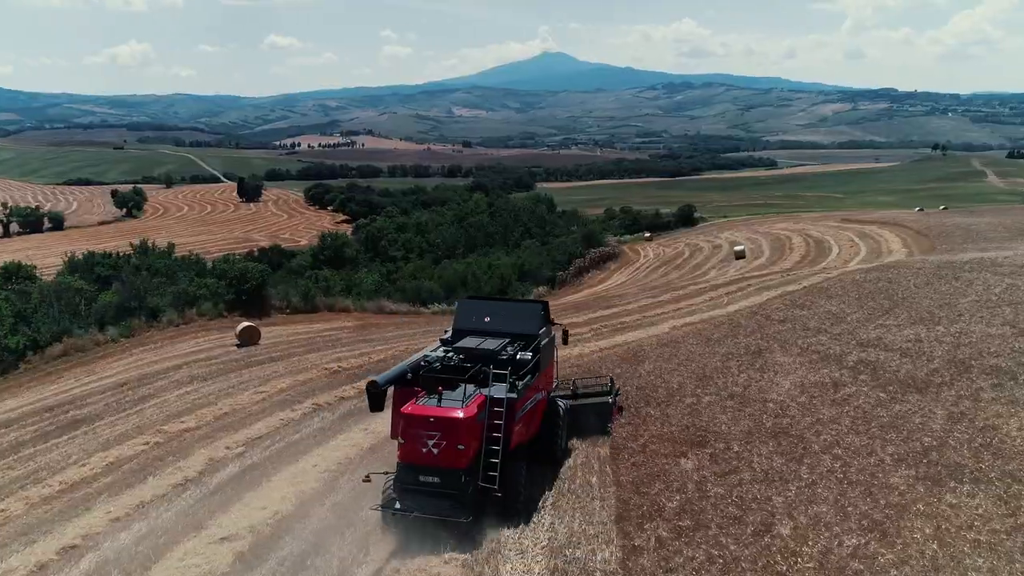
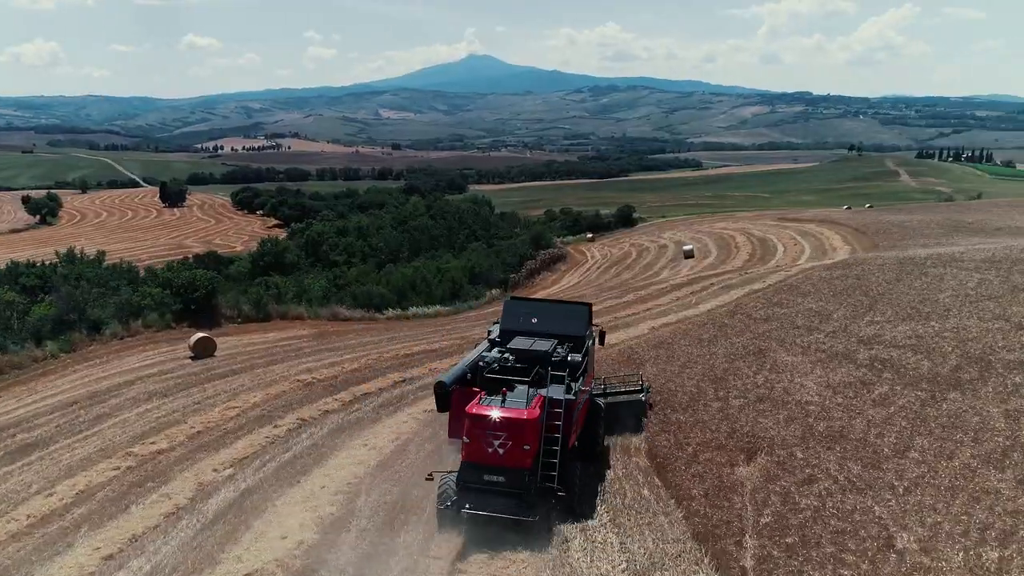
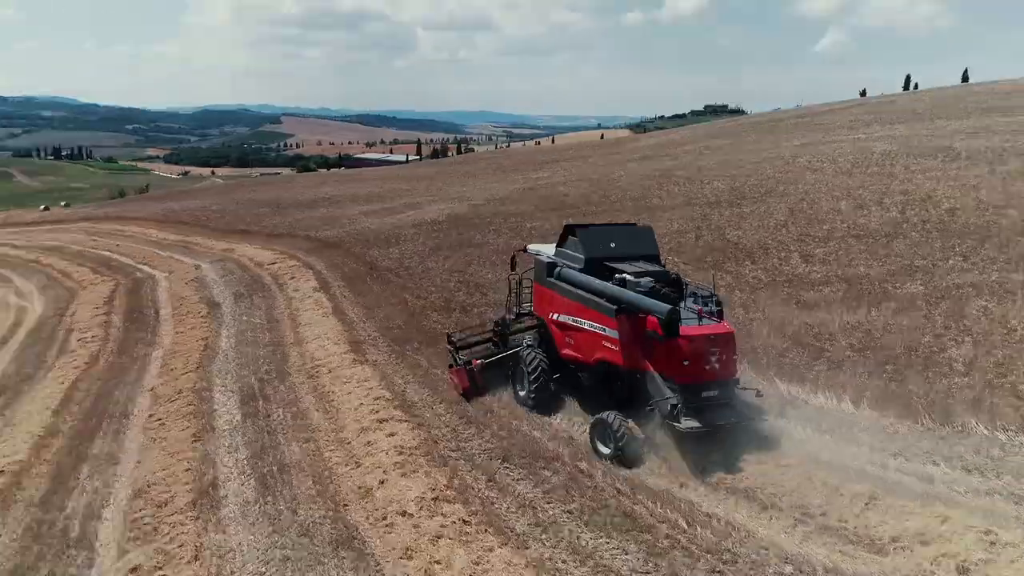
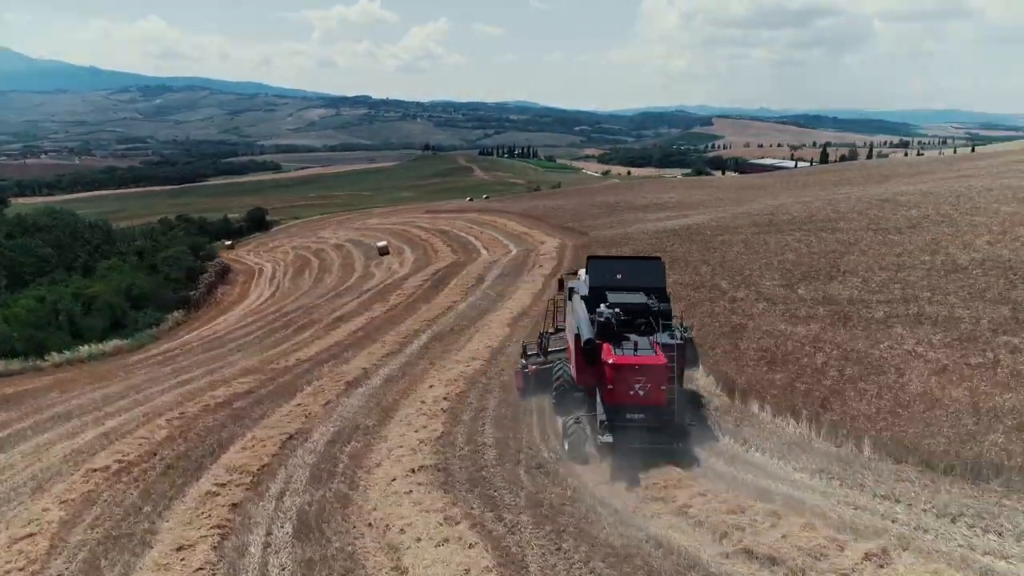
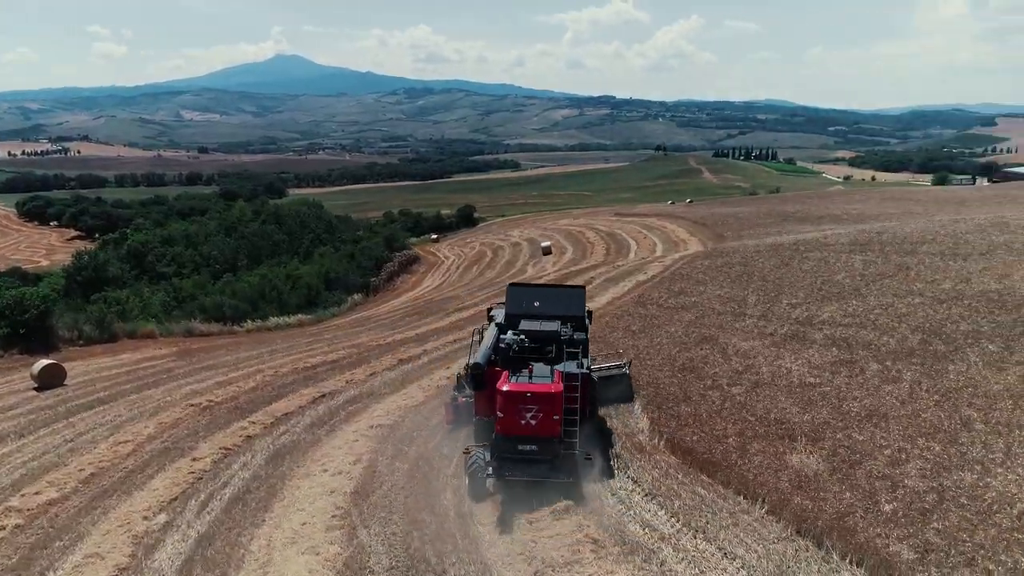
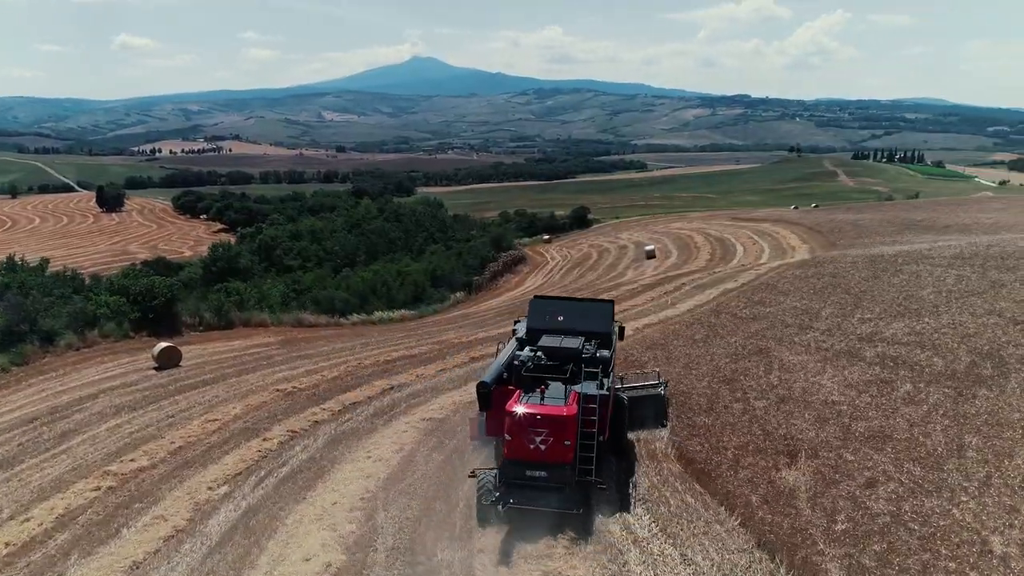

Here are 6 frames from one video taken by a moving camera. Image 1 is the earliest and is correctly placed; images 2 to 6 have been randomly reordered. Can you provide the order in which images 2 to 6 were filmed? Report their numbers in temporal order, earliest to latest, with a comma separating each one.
2, 6, 5, 4, 3
